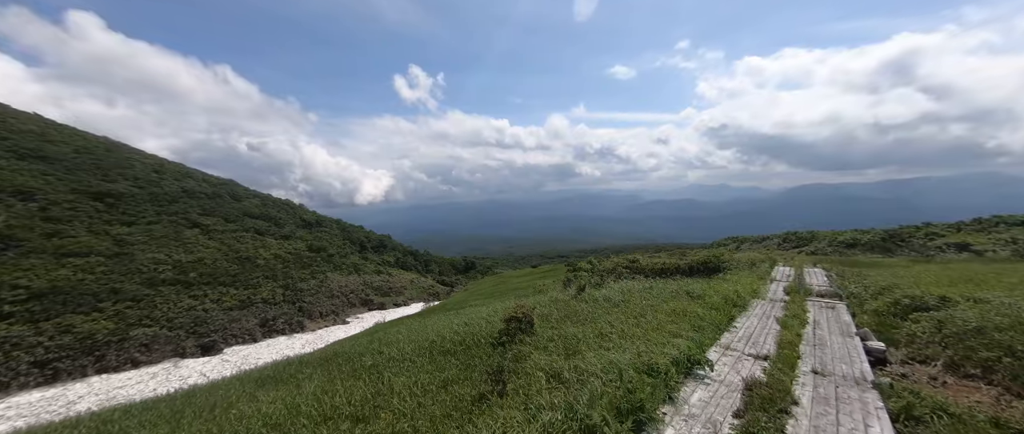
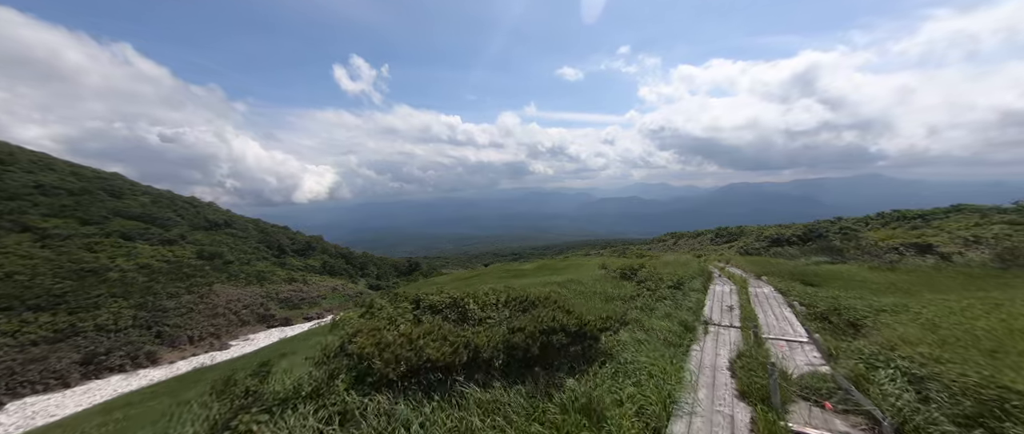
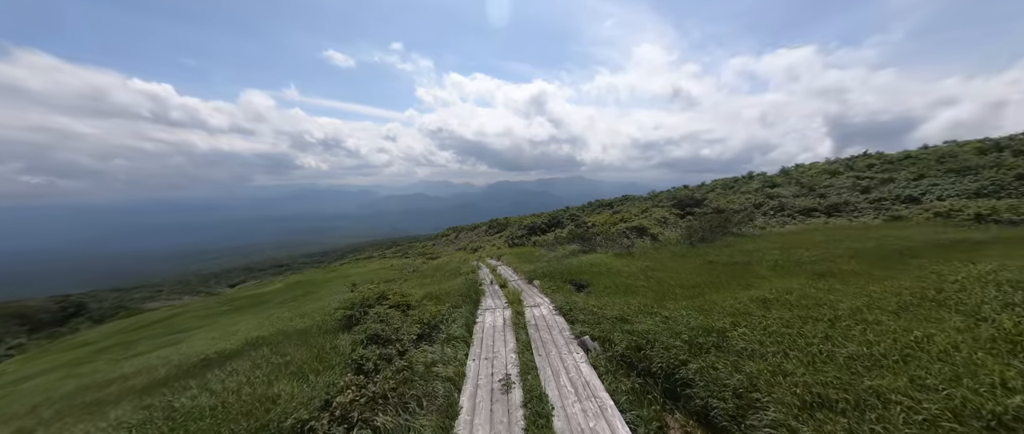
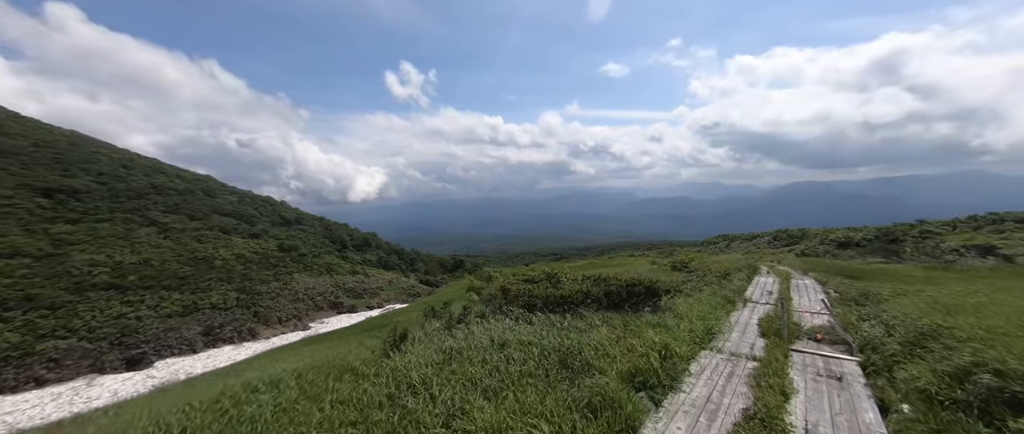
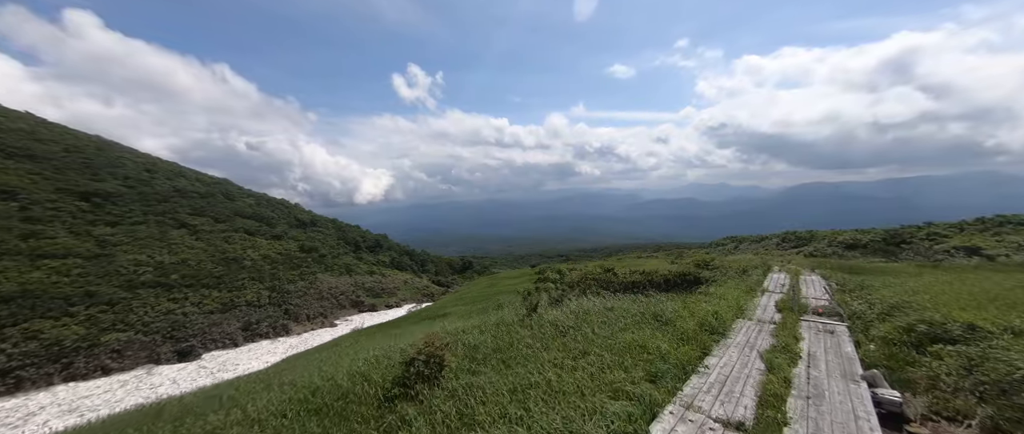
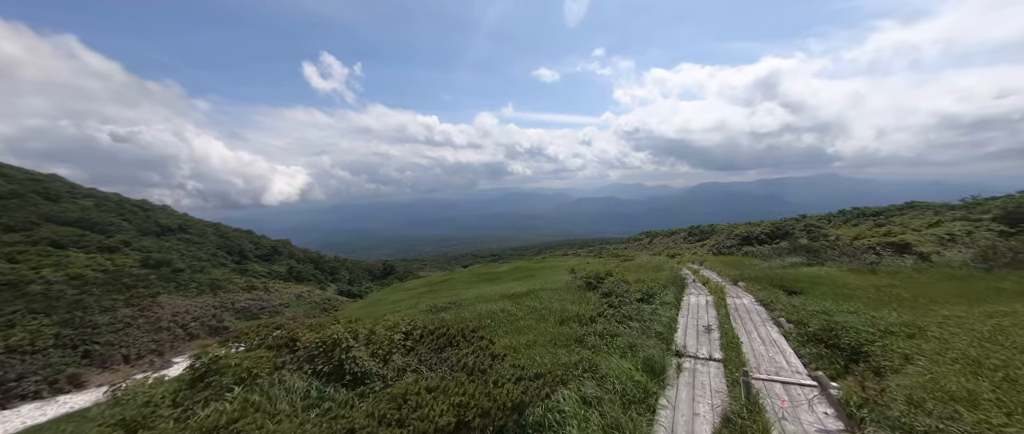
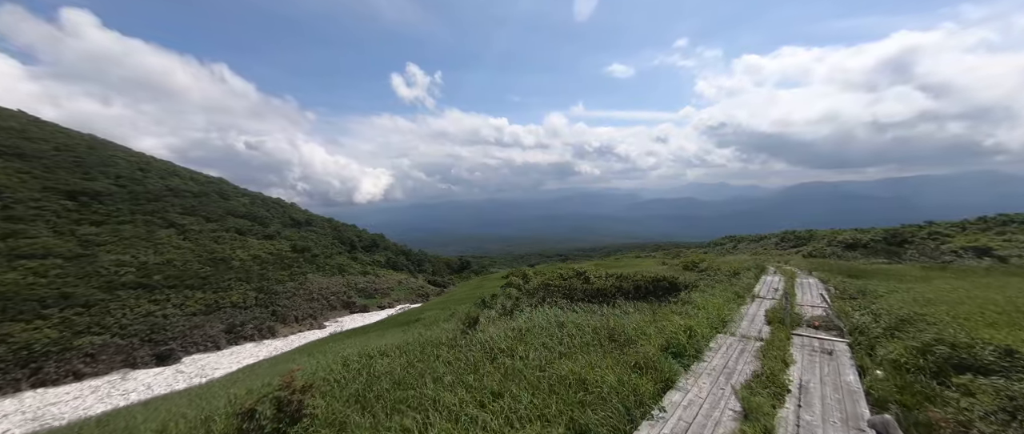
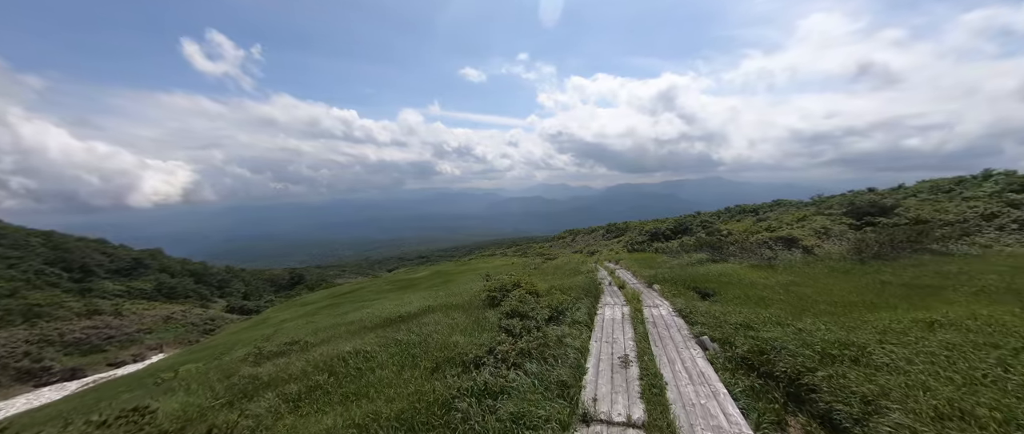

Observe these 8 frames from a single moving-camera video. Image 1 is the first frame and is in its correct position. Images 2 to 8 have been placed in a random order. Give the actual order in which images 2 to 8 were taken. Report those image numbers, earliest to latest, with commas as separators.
5, 7, 4, 2, 6, 8, 3
